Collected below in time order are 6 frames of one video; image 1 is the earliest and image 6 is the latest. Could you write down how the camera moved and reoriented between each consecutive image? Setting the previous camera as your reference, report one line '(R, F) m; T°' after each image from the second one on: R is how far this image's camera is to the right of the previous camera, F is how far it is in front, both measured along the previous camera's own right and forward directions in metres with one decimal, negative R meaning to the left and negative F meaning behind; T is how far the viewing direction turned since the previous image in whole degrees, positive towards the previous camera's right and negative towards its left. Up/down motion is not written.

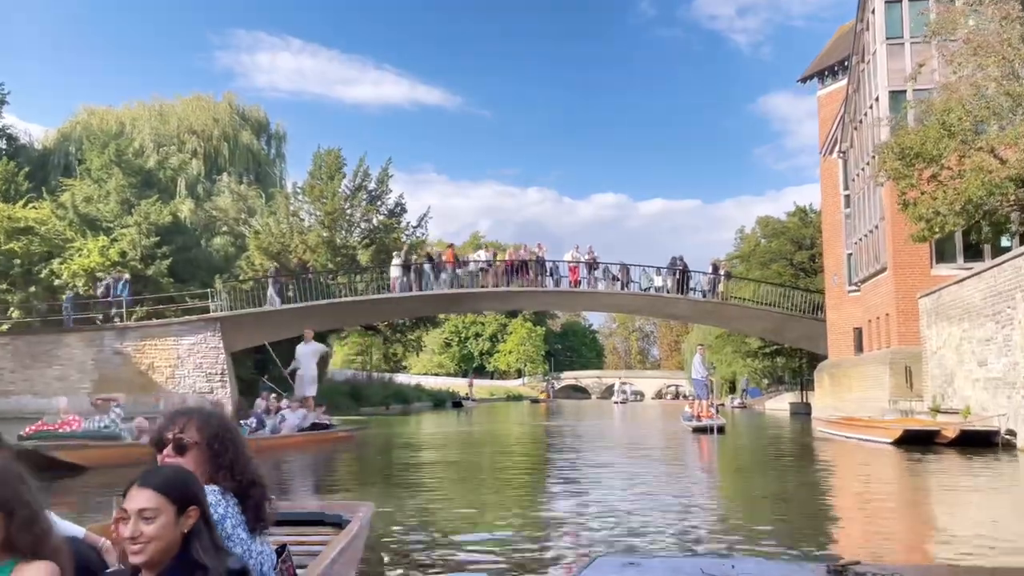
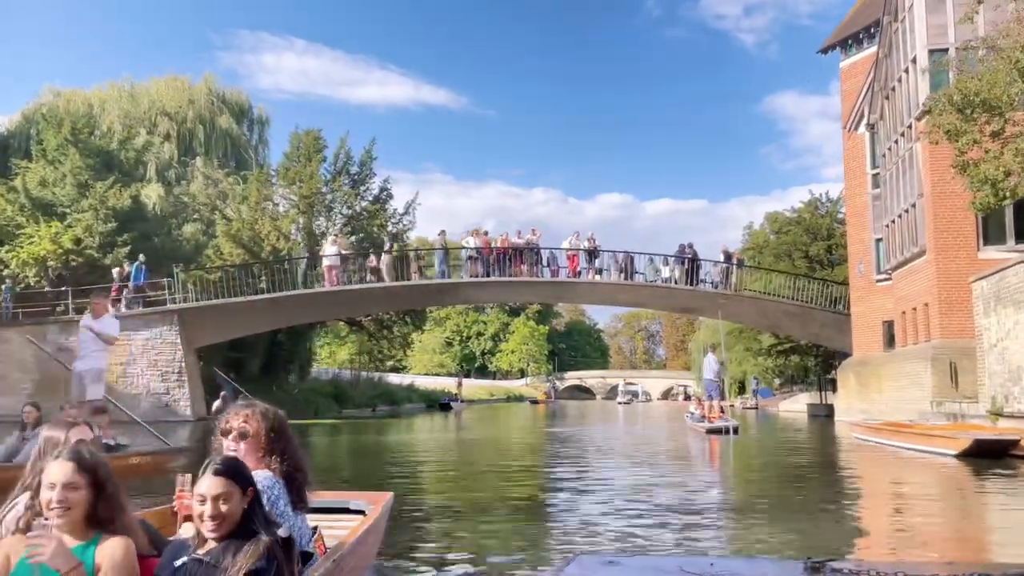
(+0.3, +2.5) m; 0°
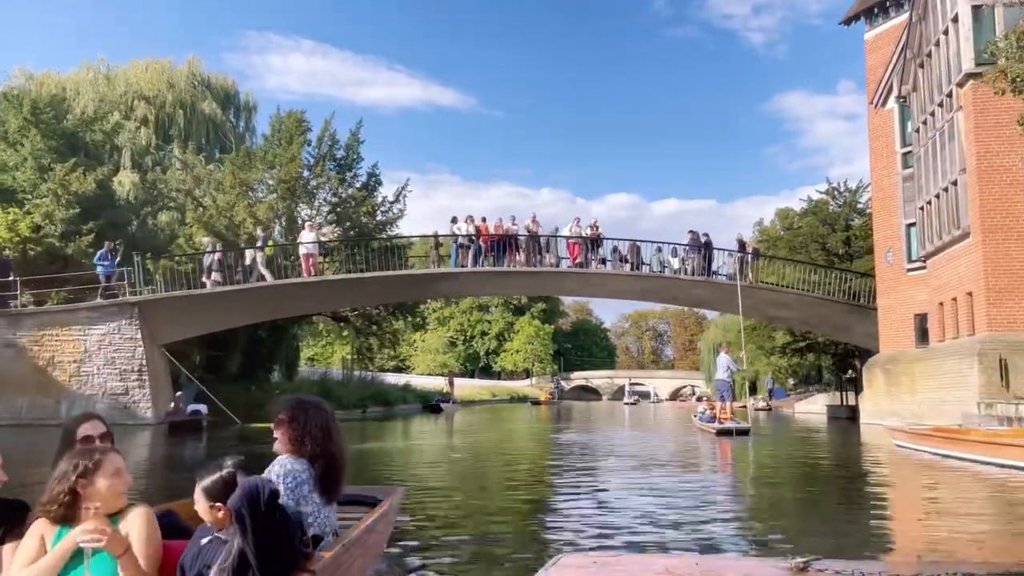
(+0.3, +2.0) m; 0°
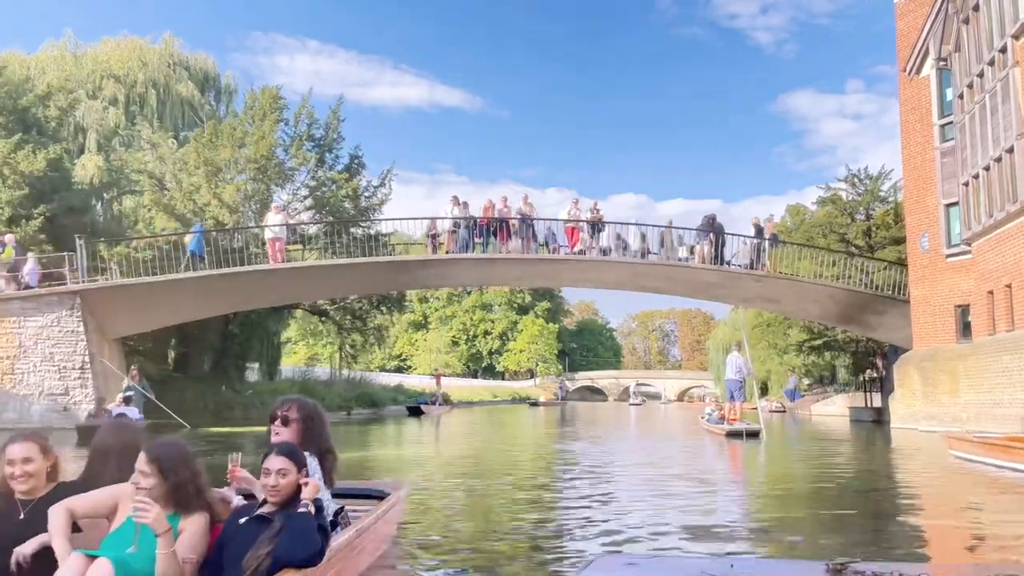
(+0.3, +2.2) m; 0°
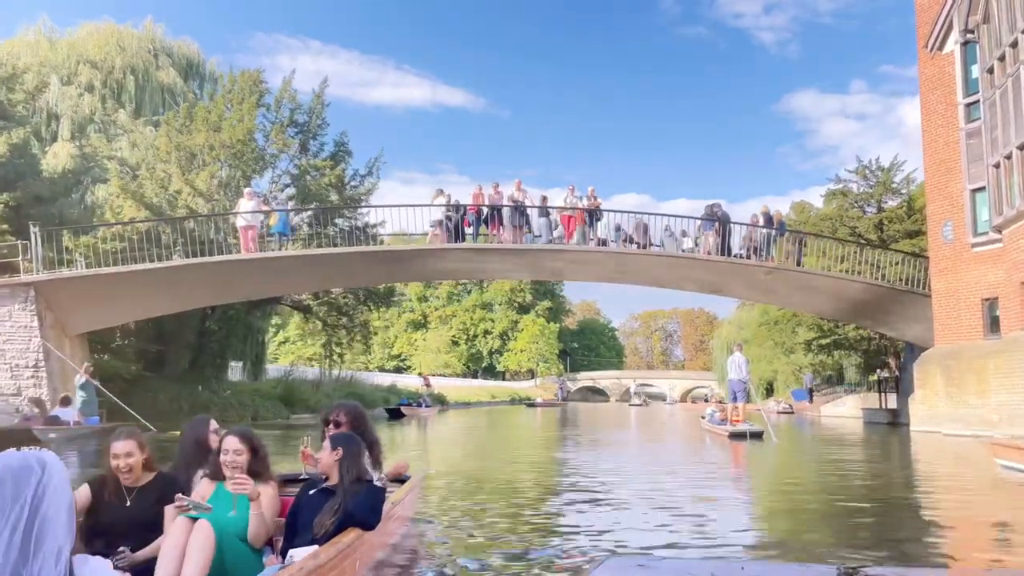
(+0.2, +1.4) m; 0°
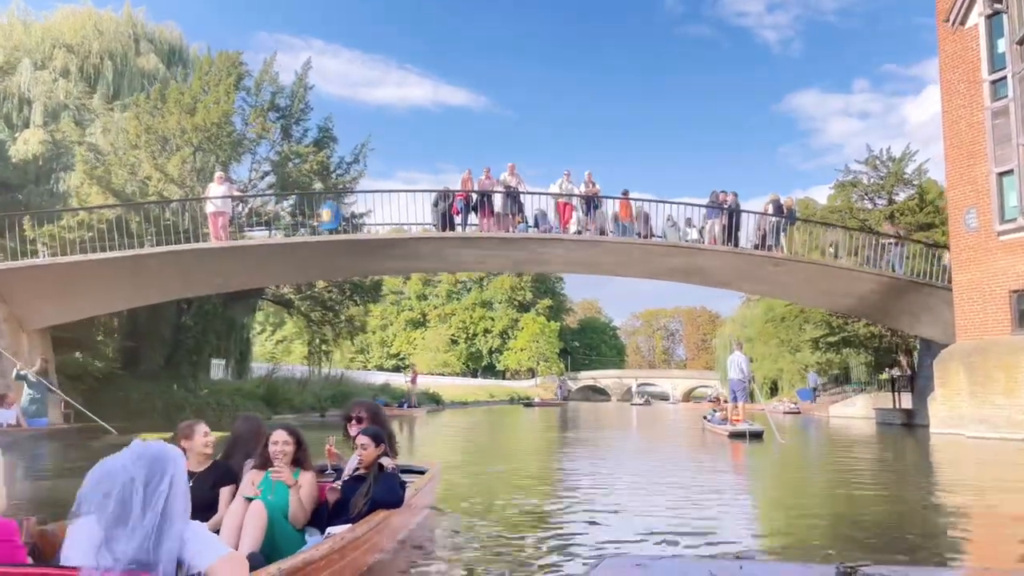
(+0.2, +1.2) m; 0°
